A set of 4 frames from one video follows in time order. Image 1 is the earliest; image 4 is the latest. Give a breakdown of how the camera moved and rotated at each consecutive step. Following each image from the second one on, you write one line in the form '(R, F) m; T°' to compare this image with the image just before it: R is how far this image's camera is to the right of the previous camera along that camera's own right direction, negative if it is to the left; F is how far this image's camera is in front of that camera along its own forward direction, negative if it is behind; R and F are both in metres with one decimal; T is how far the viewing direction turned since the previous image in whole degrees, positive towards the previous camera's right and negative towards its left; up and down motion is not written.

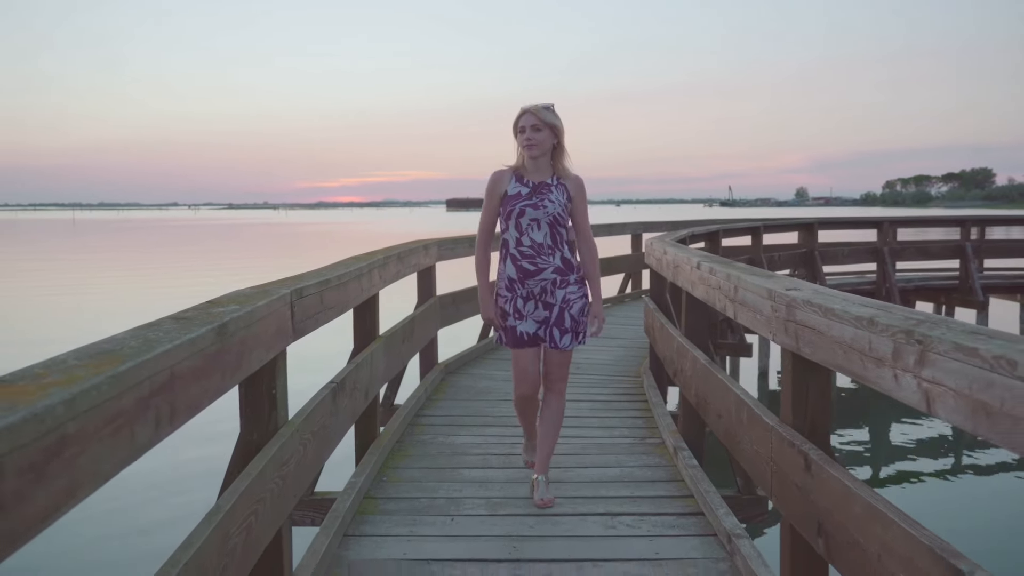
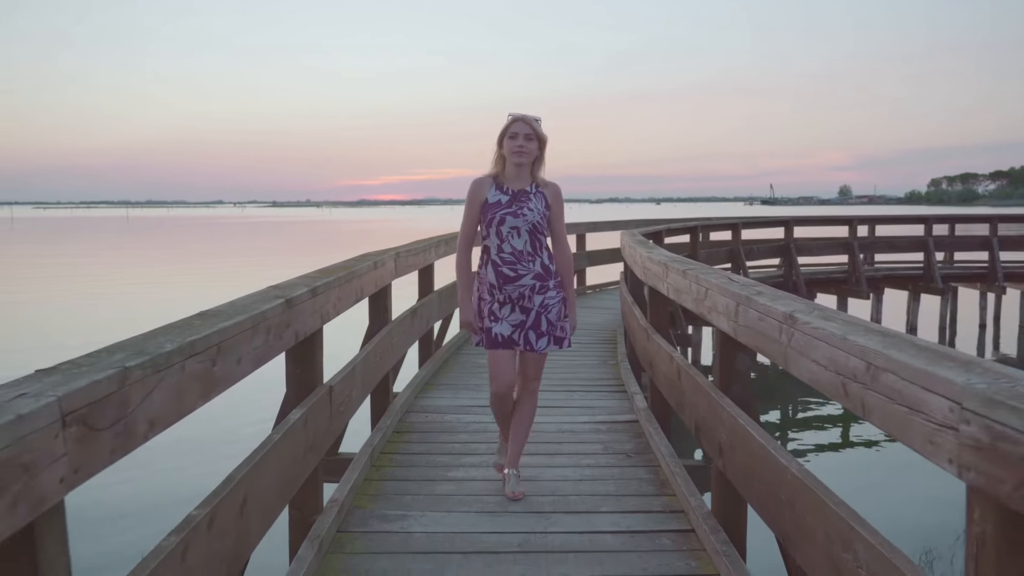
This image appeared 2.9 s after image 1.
(+0.2, -2.0) m; -3°
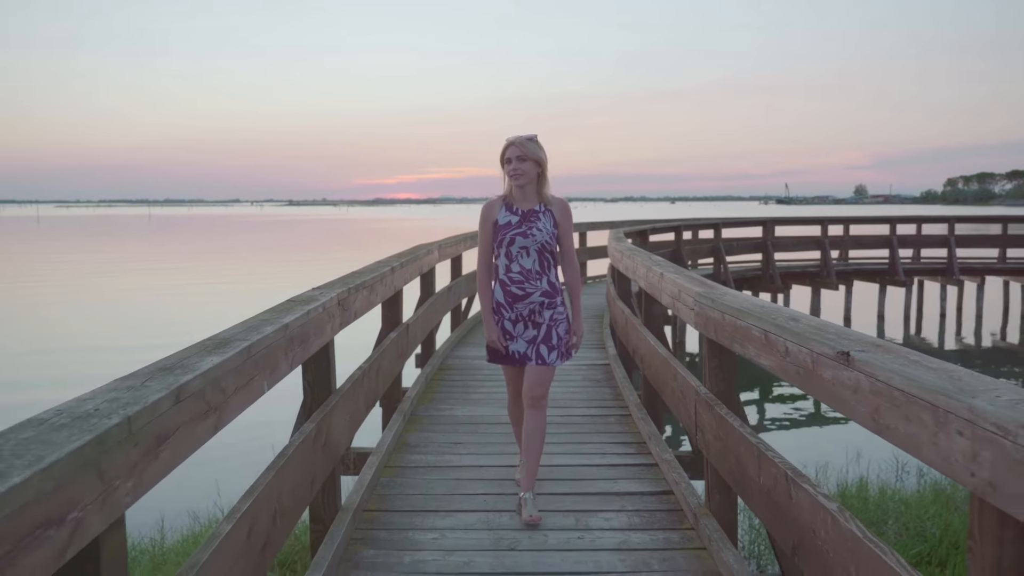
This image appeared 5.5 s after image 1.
(+0.1, -1.7) m; -1°
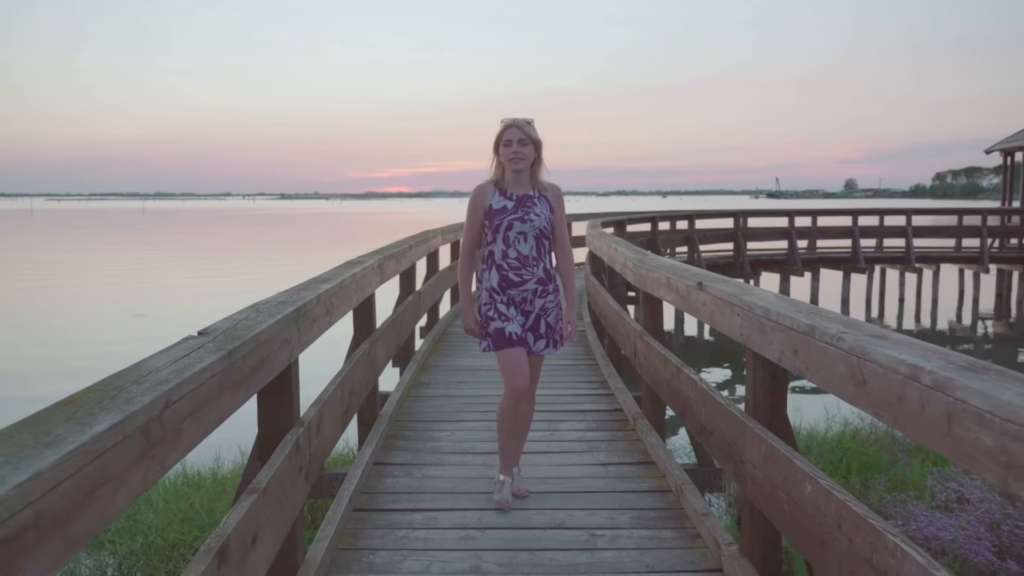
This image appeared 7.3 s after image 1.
(0.0, -1.1) m; +1°
